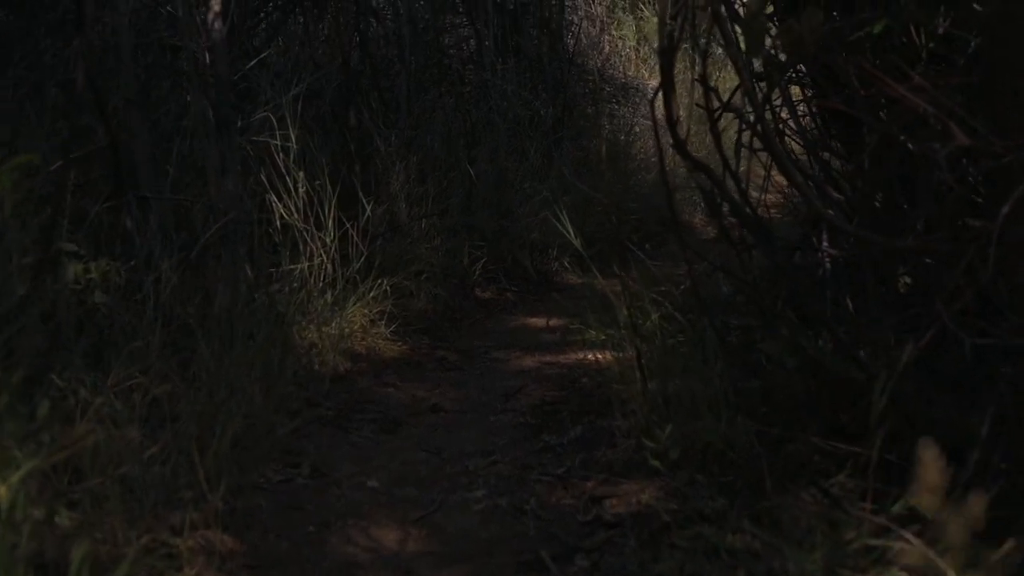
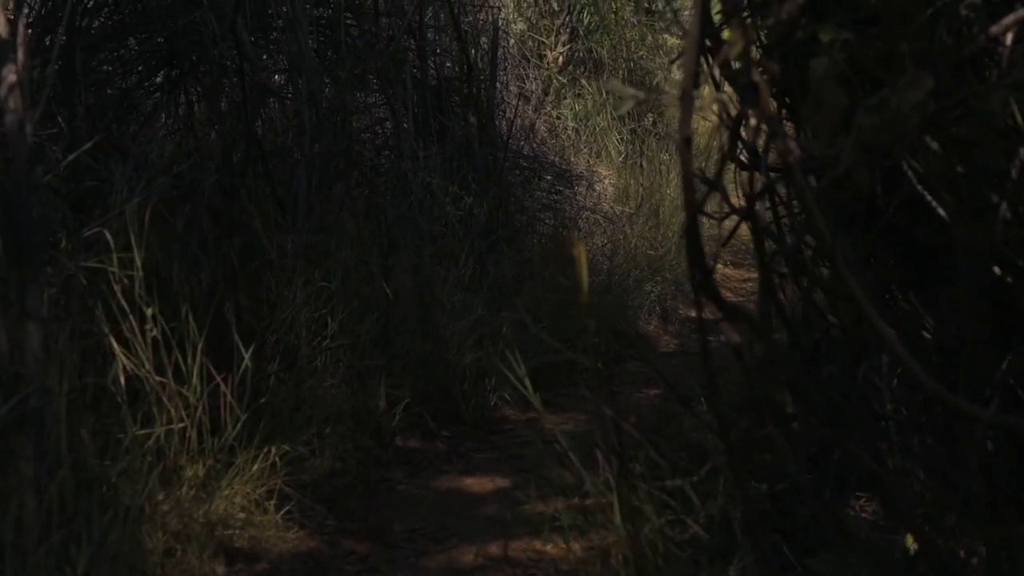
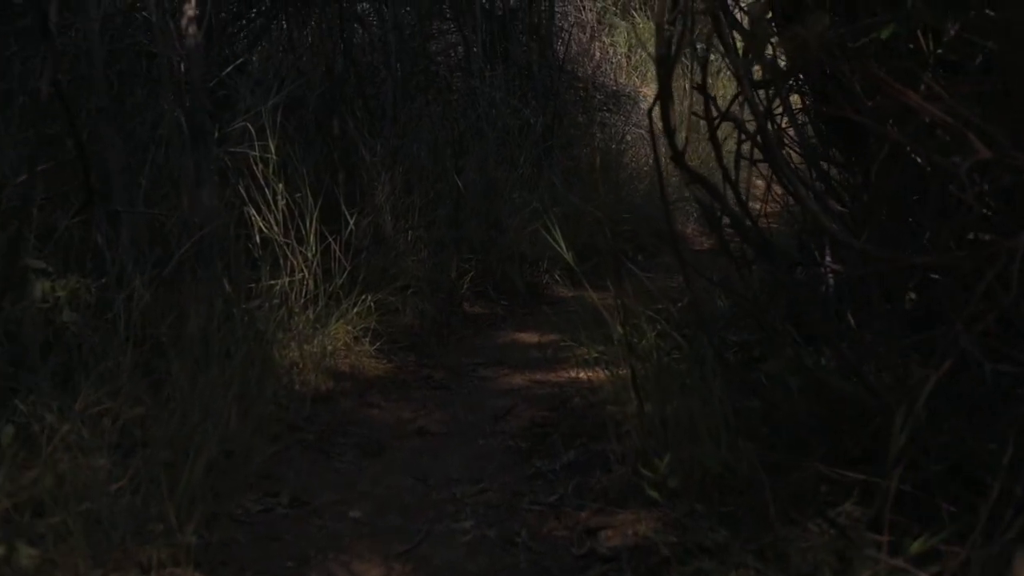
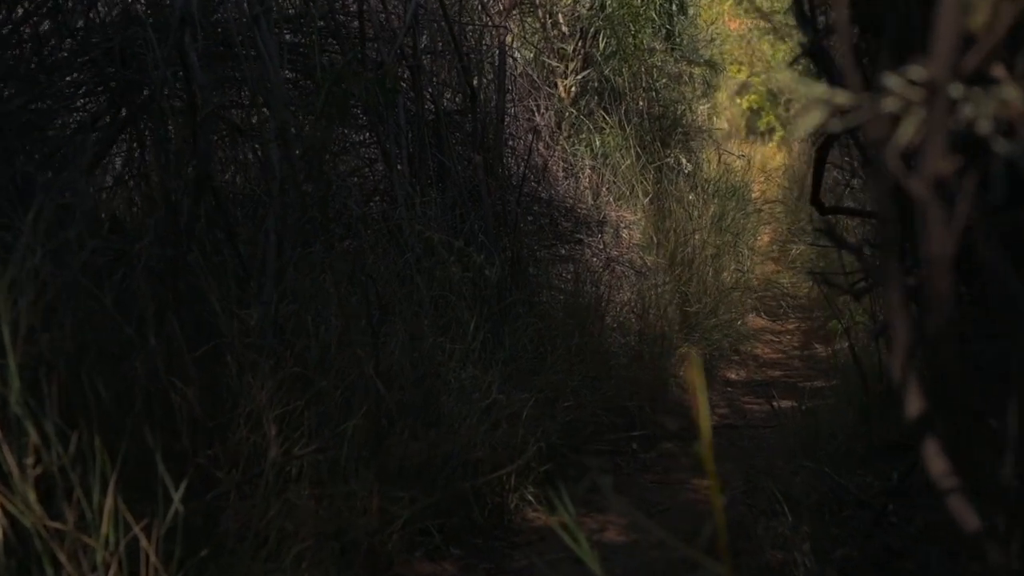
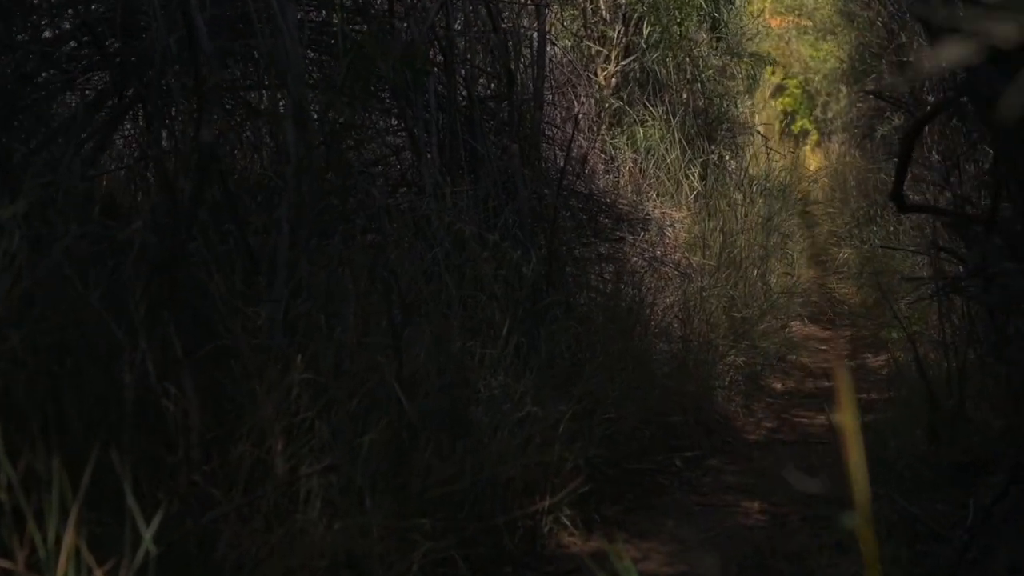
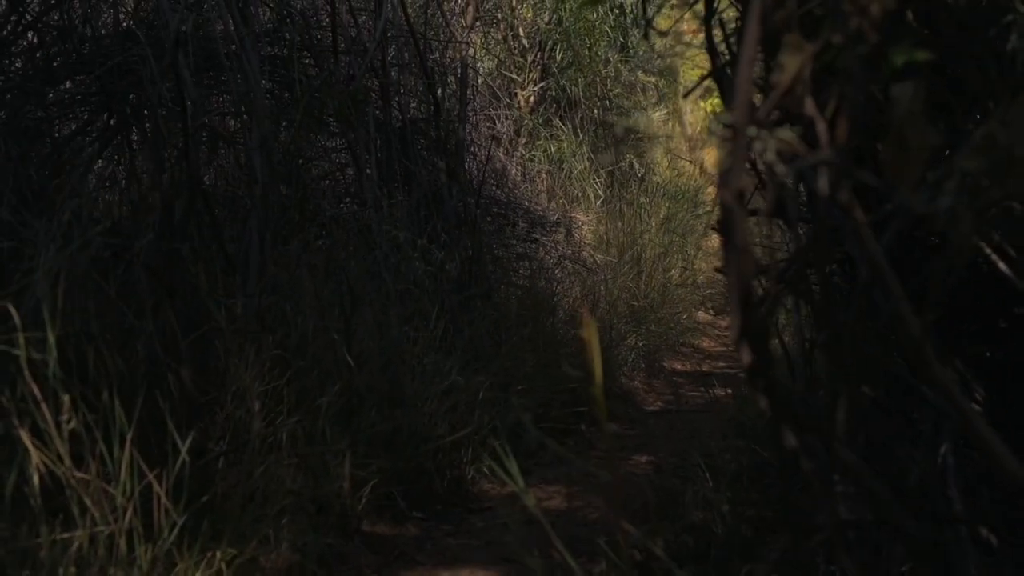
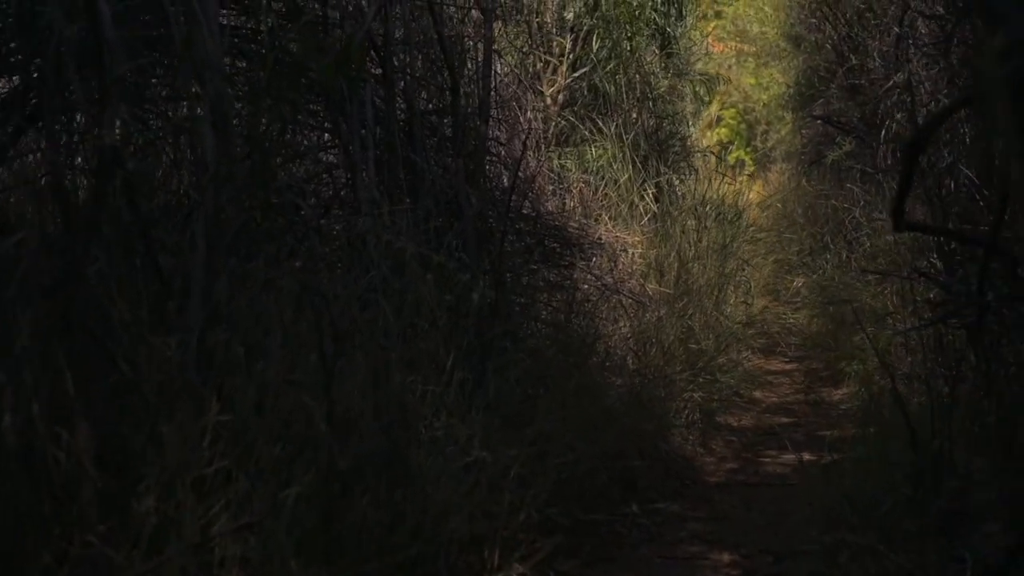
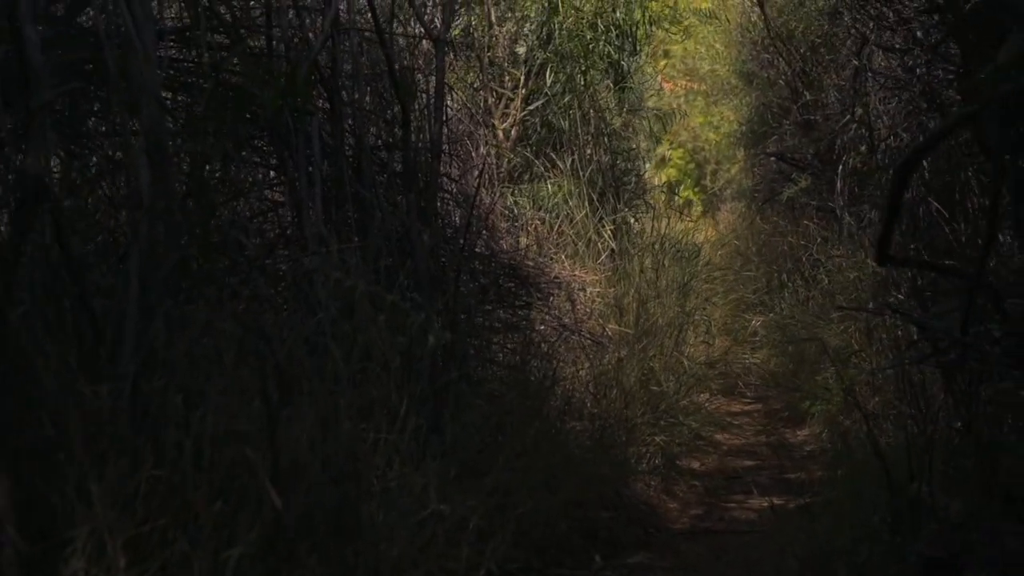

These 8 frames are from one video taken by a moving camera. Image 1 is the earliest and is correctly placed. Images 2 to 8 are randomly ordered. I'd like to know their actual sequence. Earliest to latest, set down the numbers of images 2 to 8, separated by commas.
3, 2, 6, 4, 5, 7, 8
